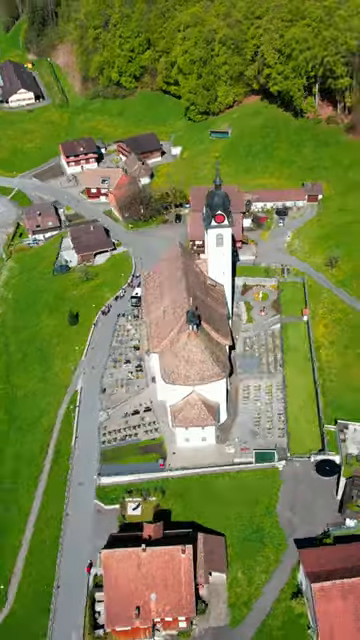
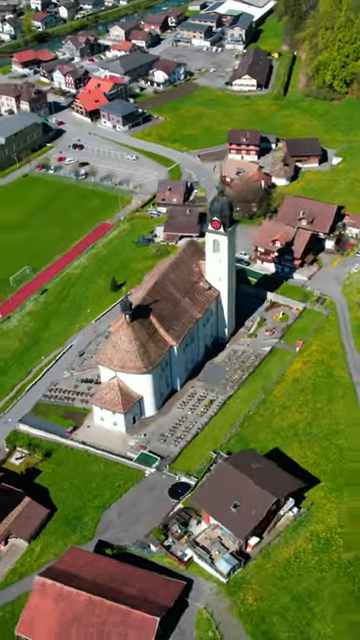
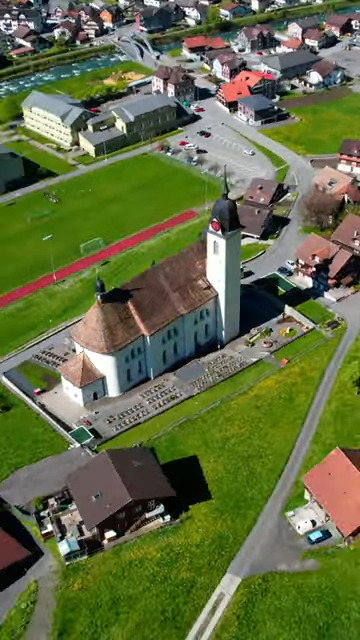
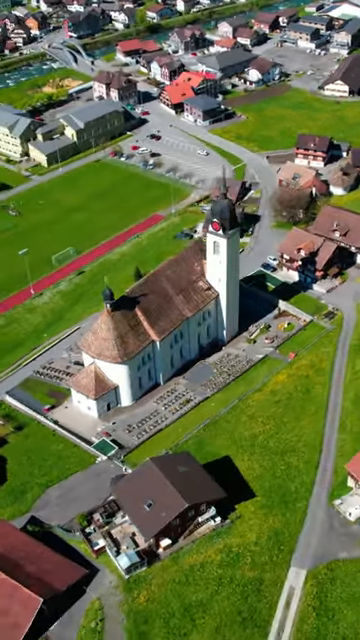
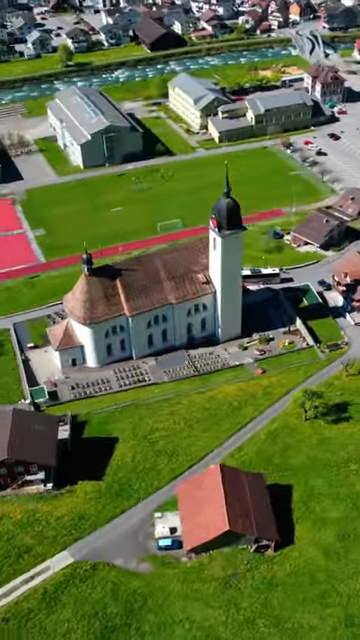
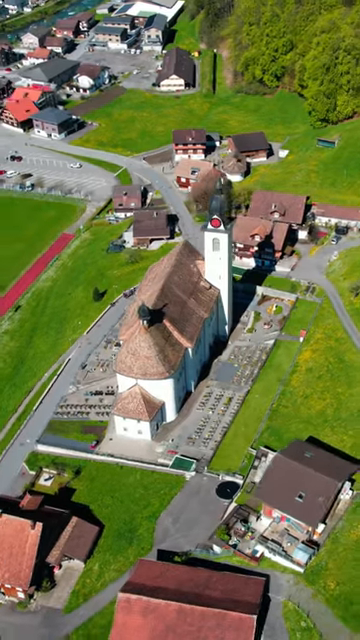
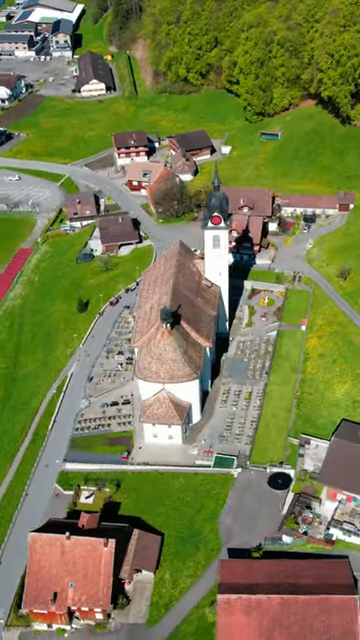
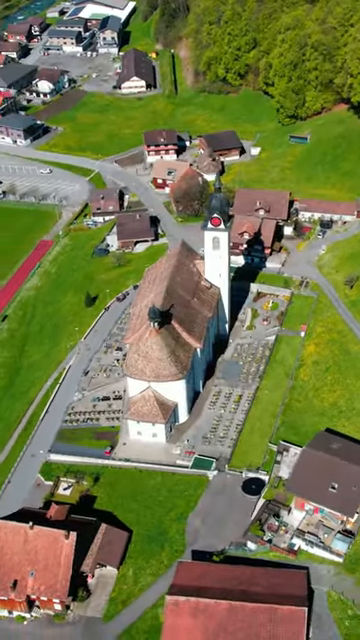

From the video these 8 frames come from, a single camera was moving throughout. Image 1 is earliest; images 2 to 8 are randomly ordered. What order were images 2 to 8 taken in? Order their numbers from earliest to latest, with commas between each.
7, 8, 6, 2, 4, 3, 5
